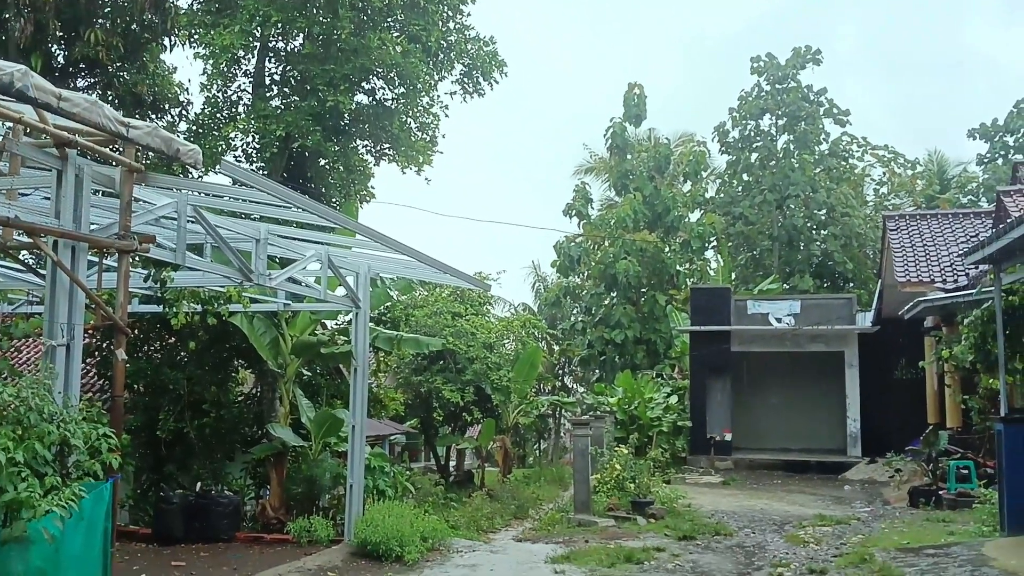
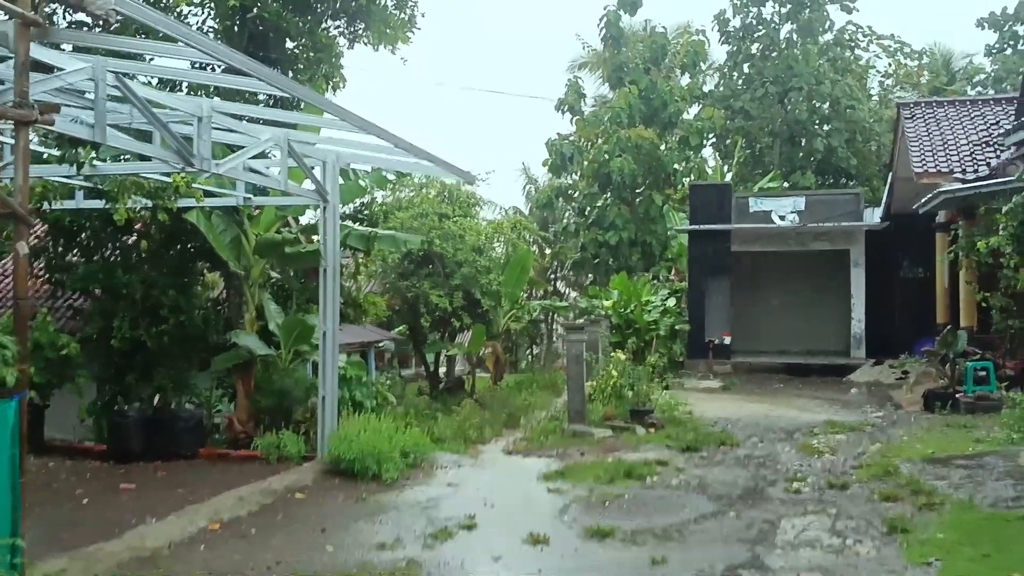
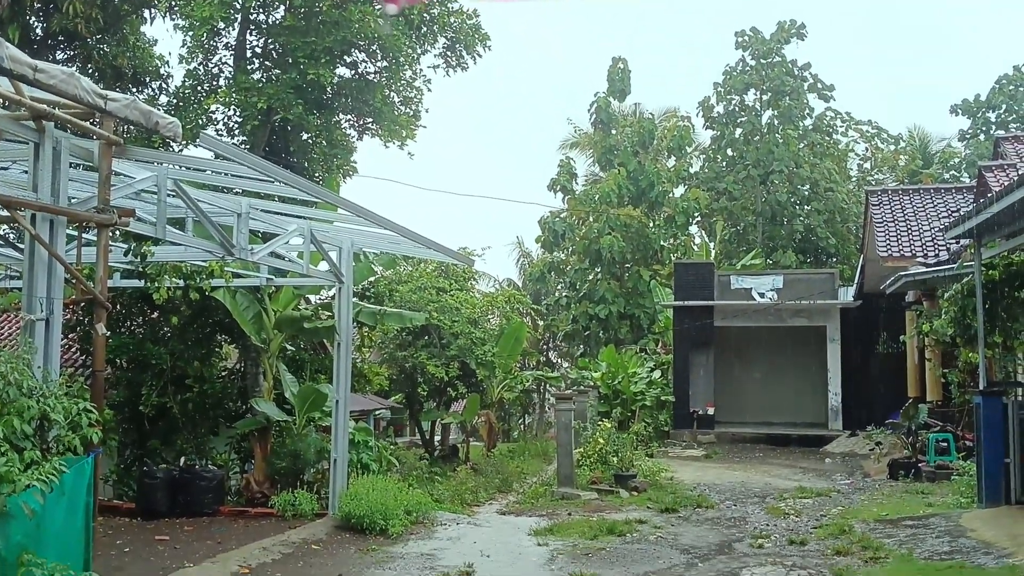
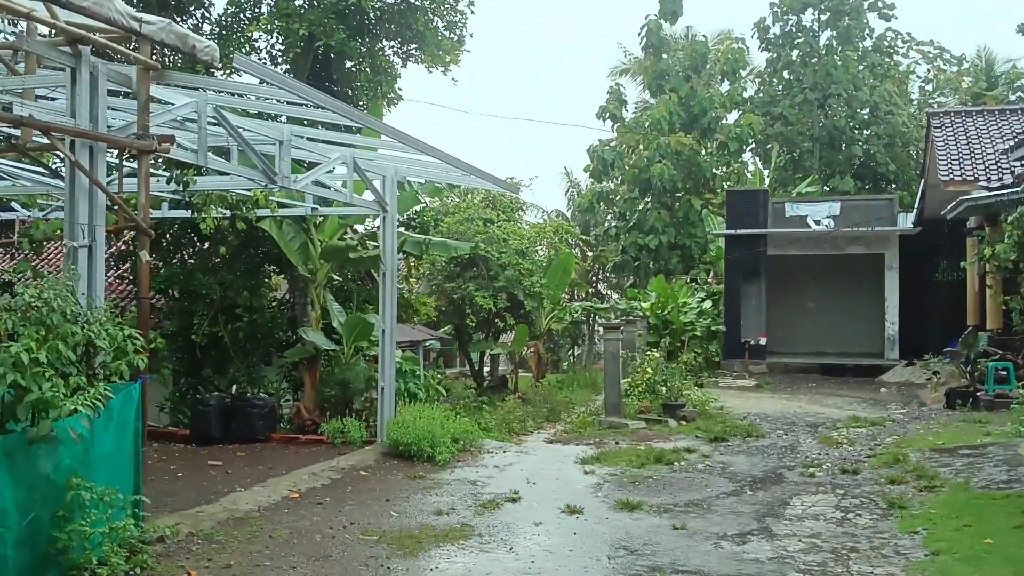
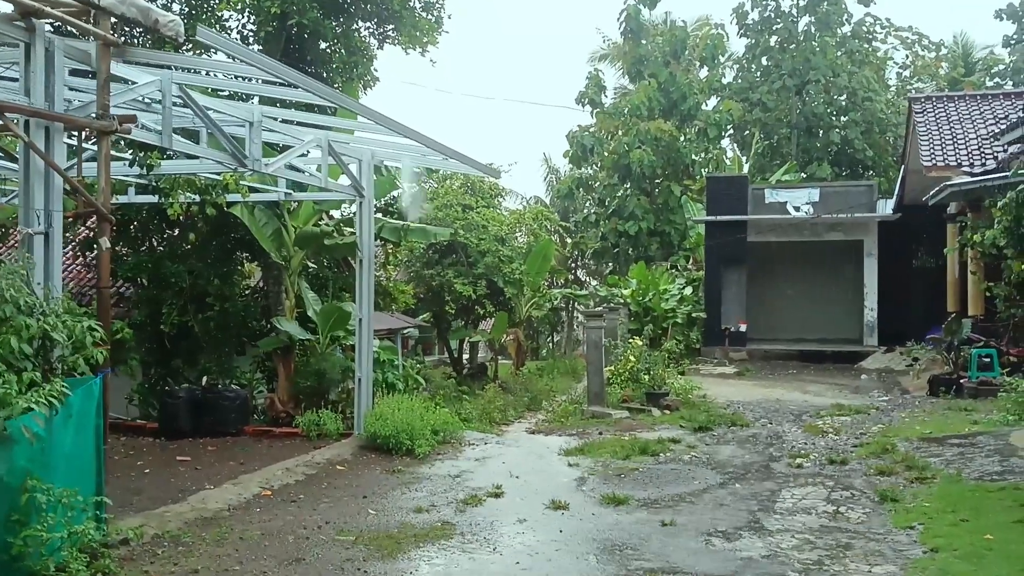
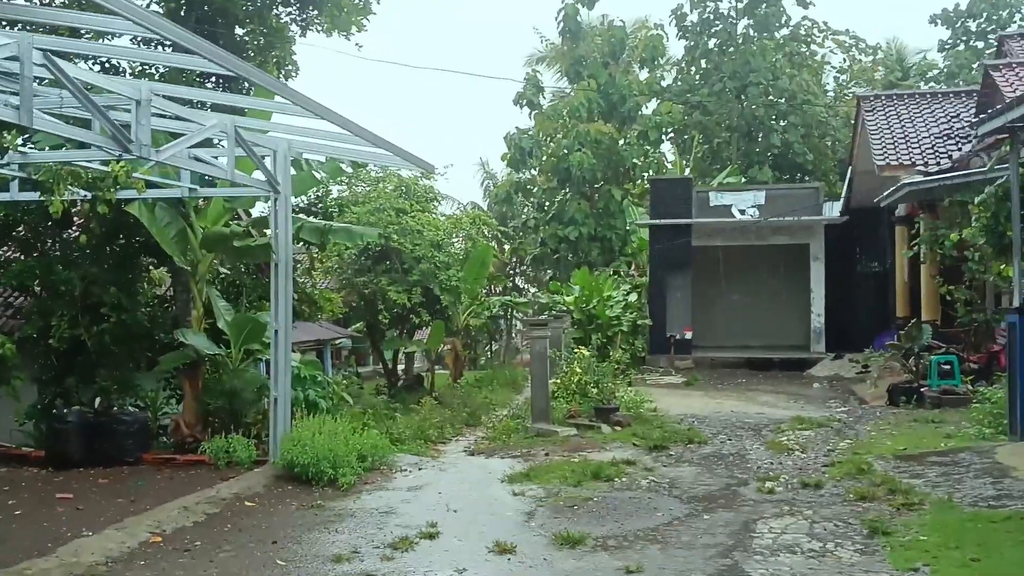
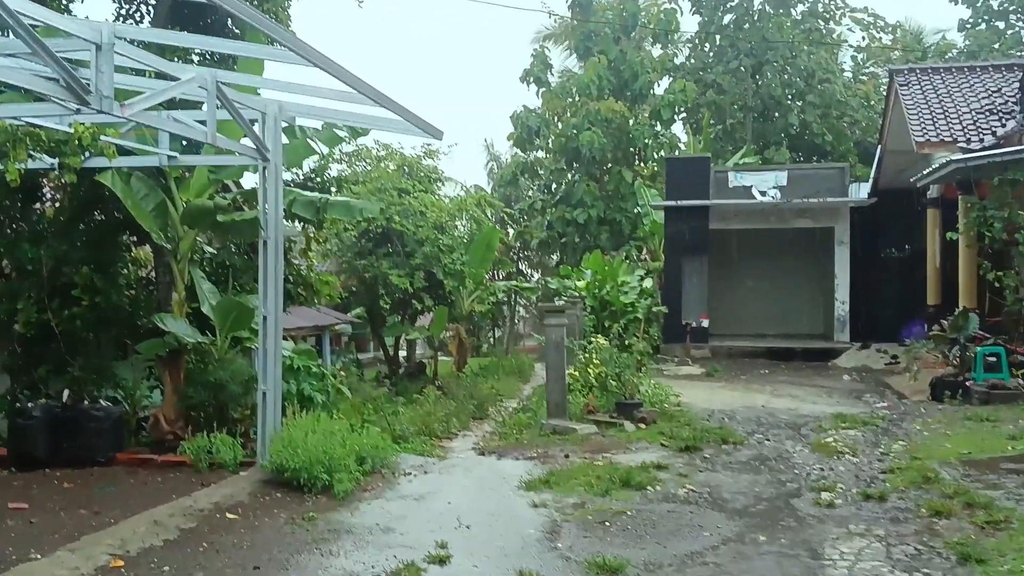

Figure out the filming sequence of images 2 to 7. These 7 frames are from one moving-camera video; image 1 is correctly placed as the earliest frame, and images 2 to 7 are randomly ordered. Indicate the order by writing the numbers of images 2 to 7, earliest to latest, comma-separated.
3, 4, 5, 2, 6, 7
